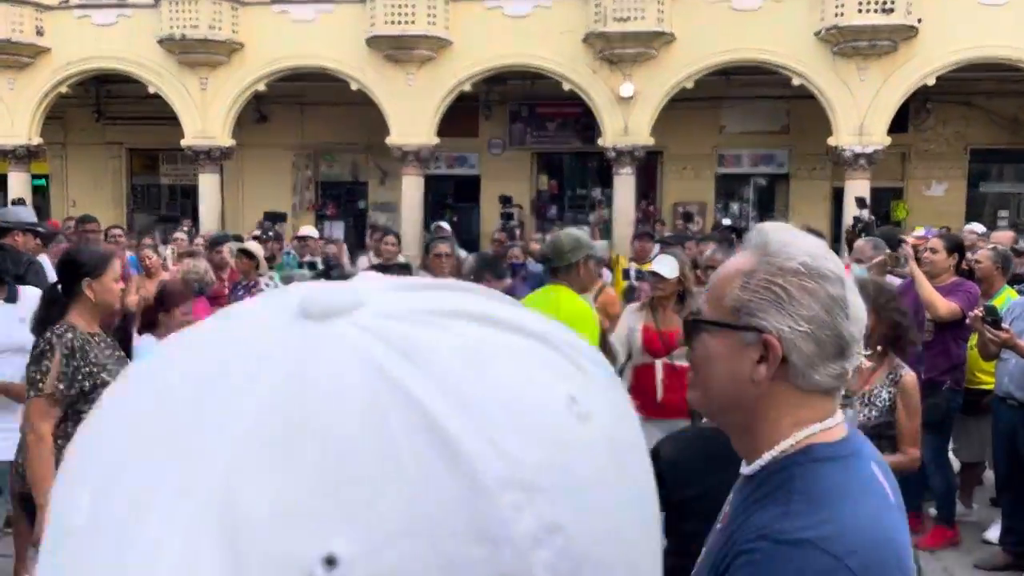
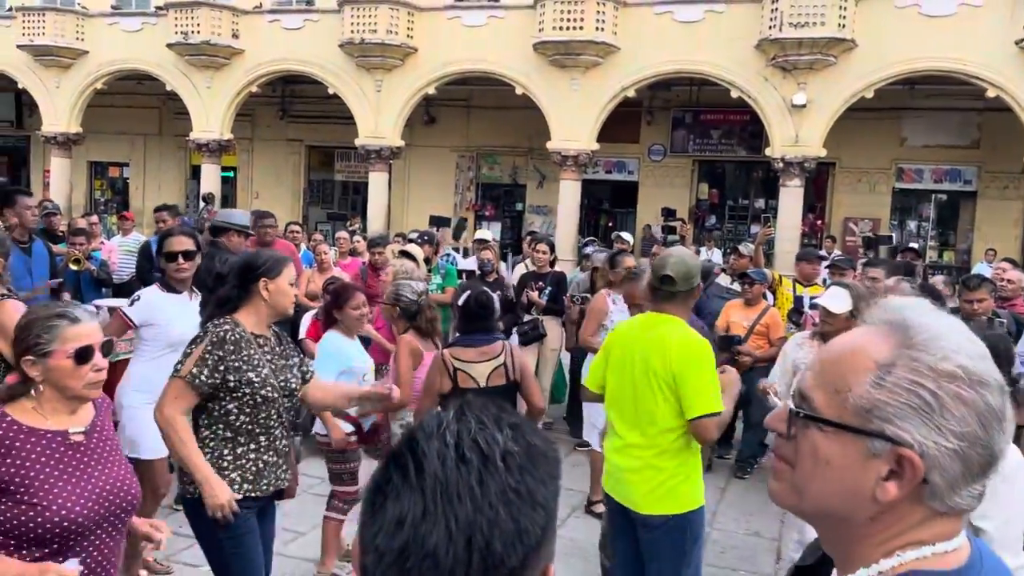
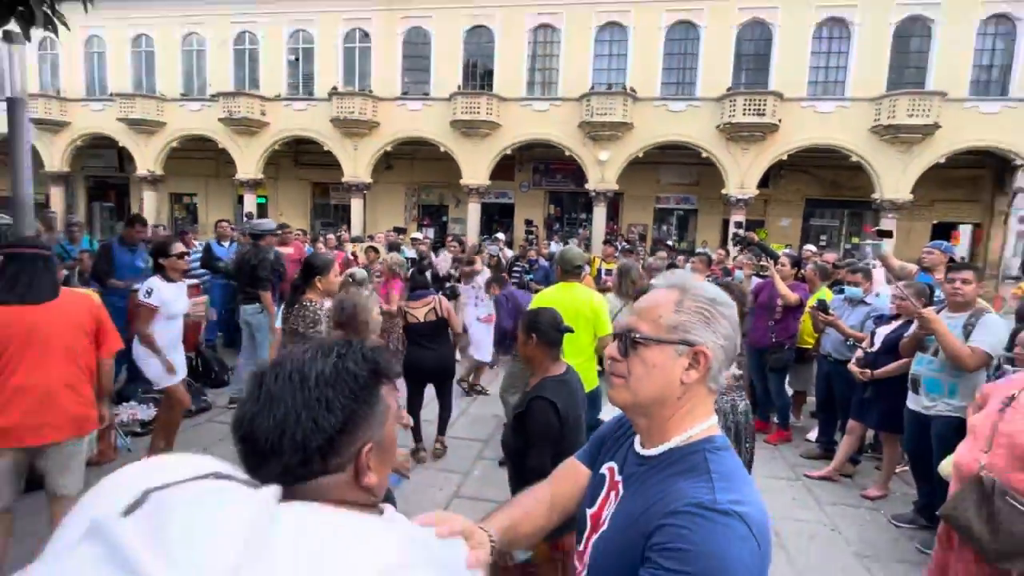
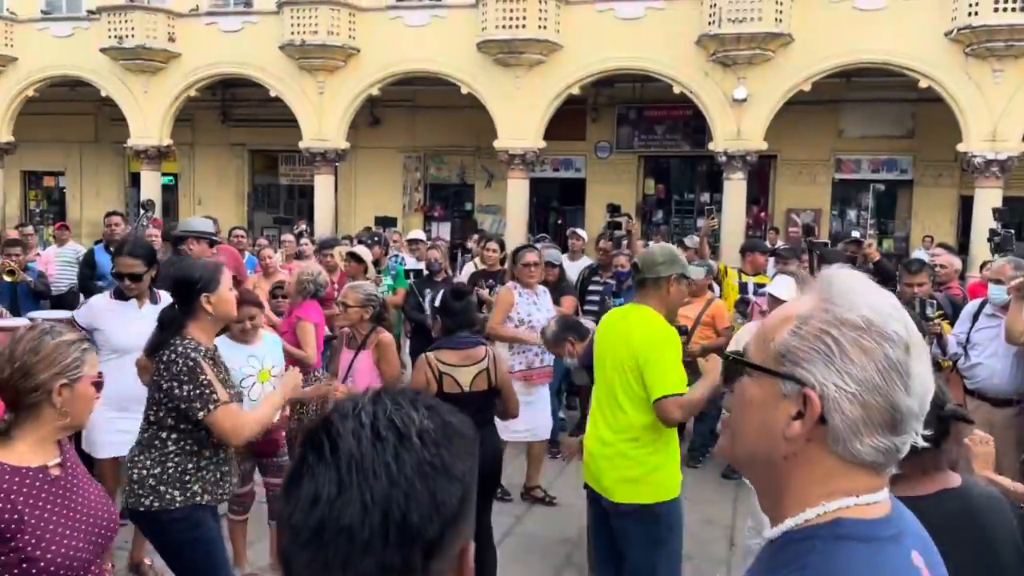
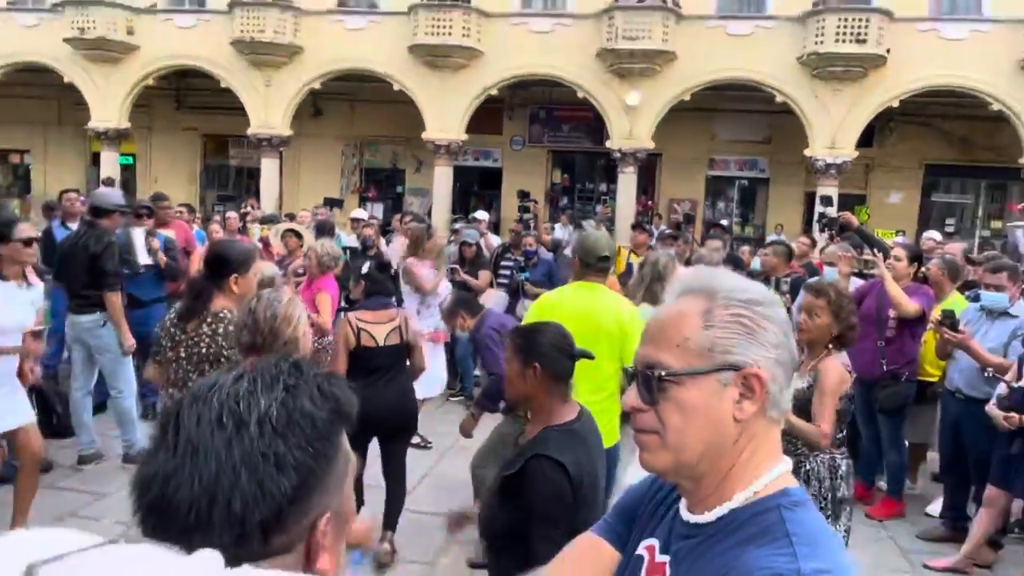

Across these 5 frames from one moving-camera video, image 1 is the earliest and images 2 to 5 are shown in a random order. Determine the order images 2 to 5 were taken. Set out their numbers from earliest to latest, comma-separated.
4, 2, 5, 3
